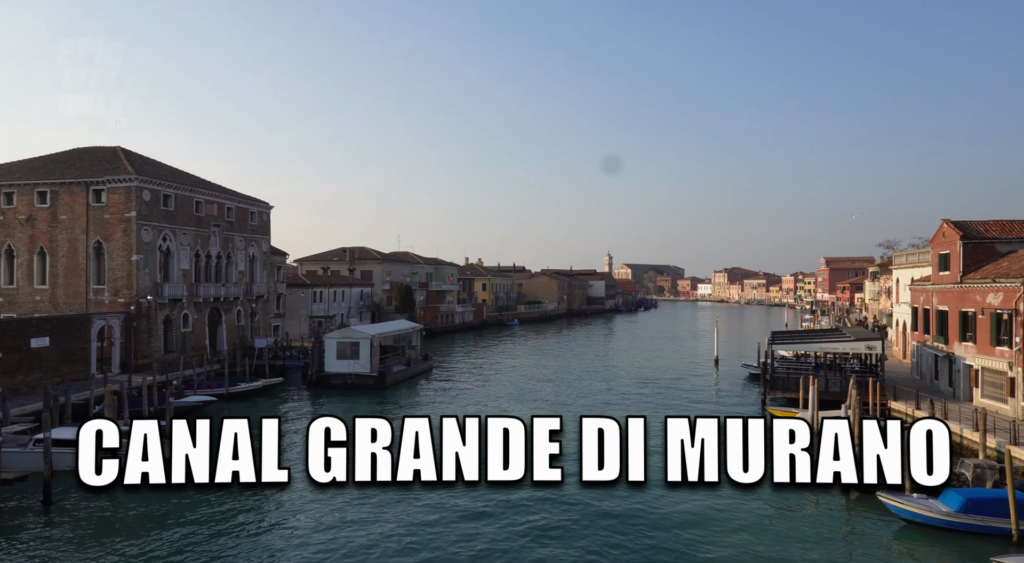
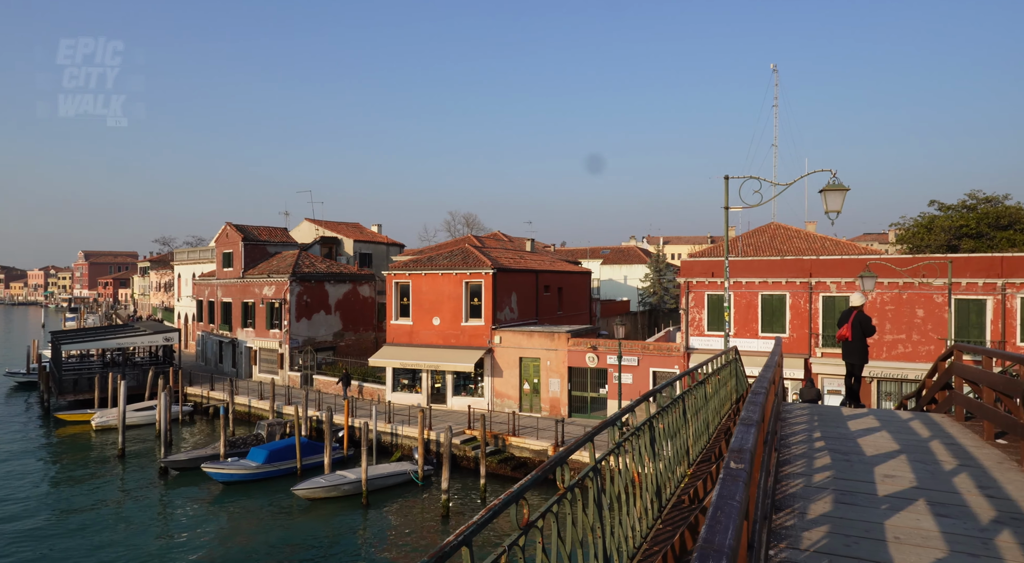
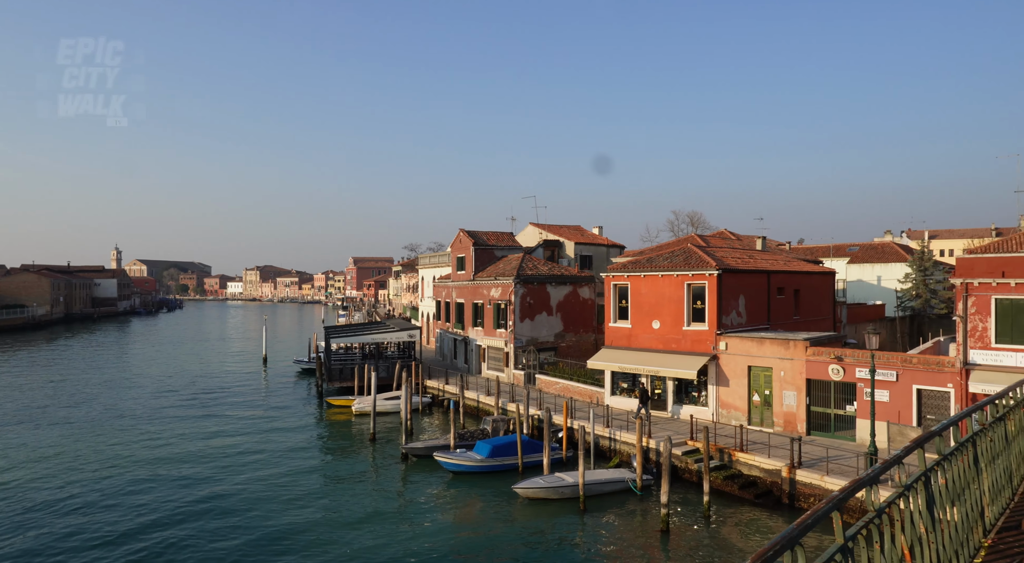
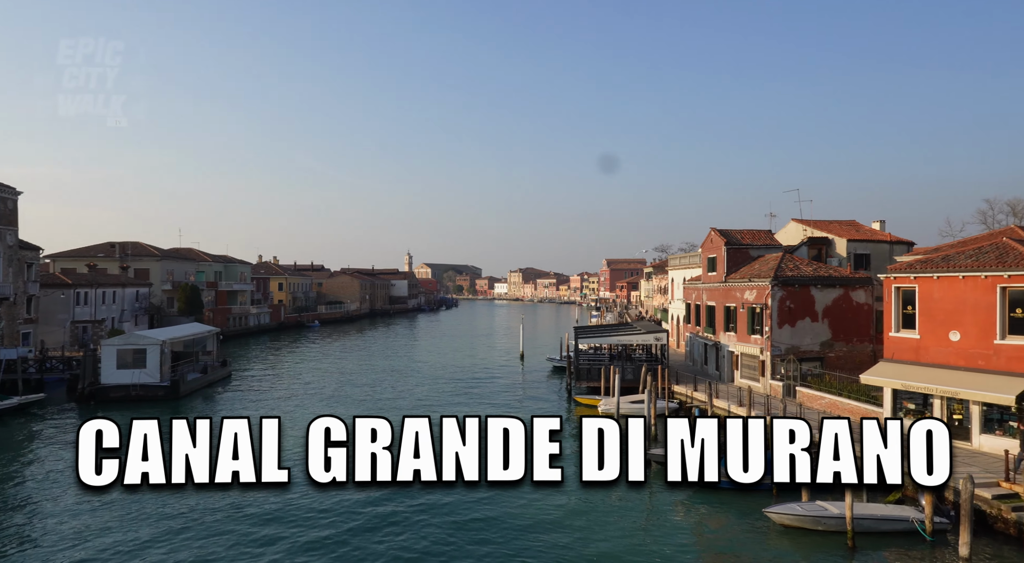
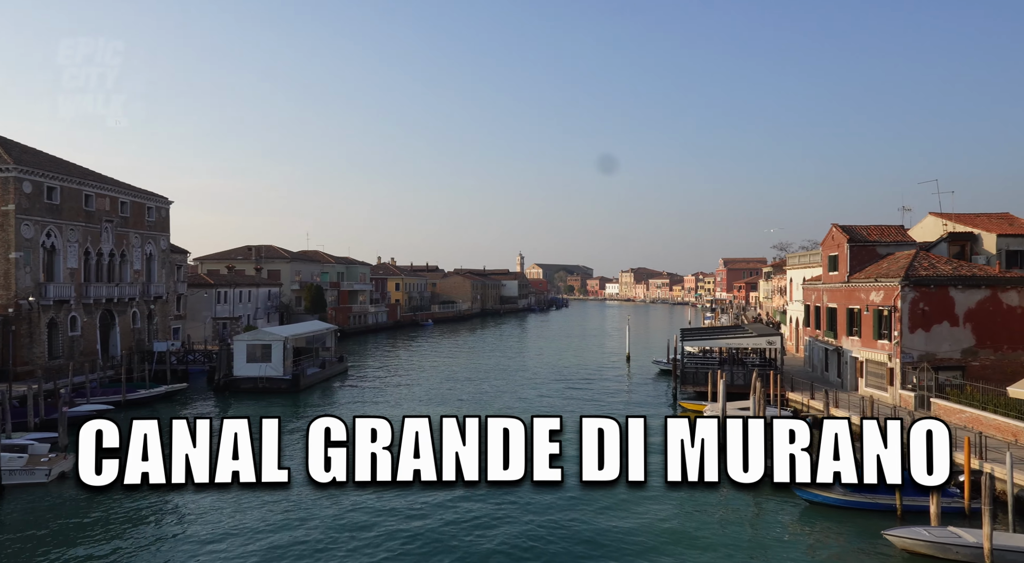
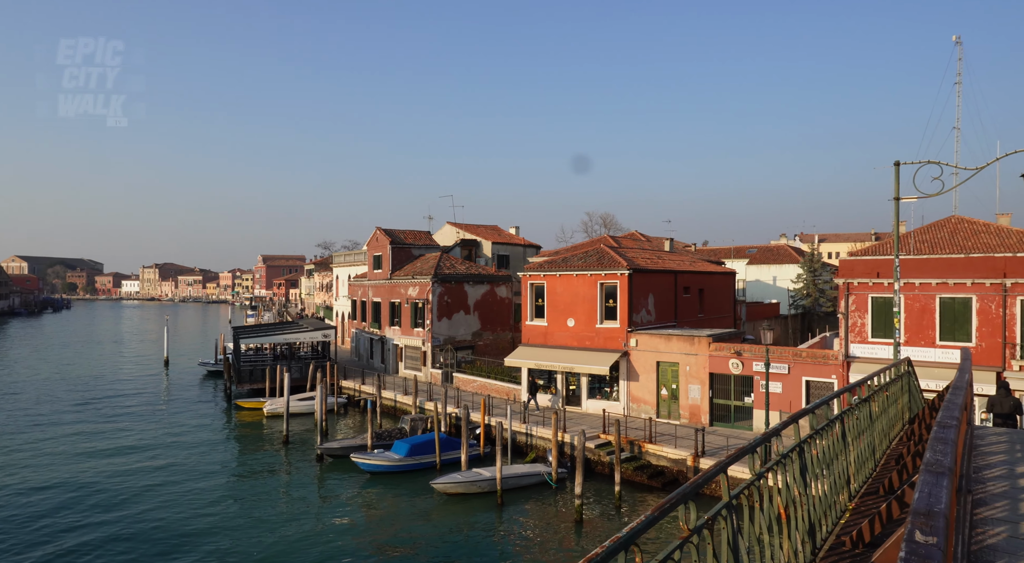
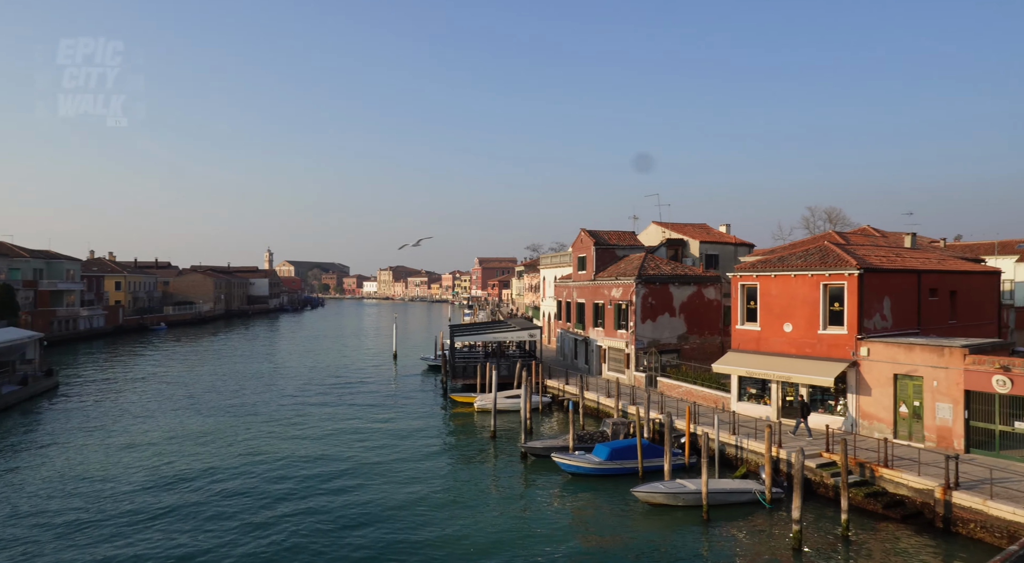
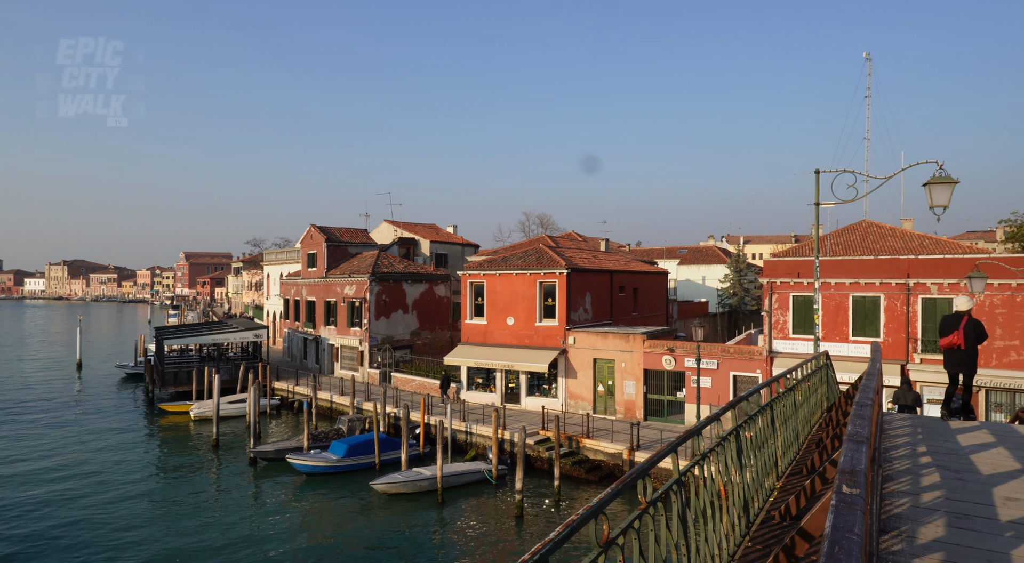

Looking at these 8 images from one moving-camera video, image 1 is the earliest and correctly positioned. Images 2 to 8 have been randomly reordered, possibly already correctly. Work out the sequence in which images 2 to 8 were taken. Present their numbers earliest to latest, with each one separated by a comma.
5, 4, 7, 3, 6, 8, 2
